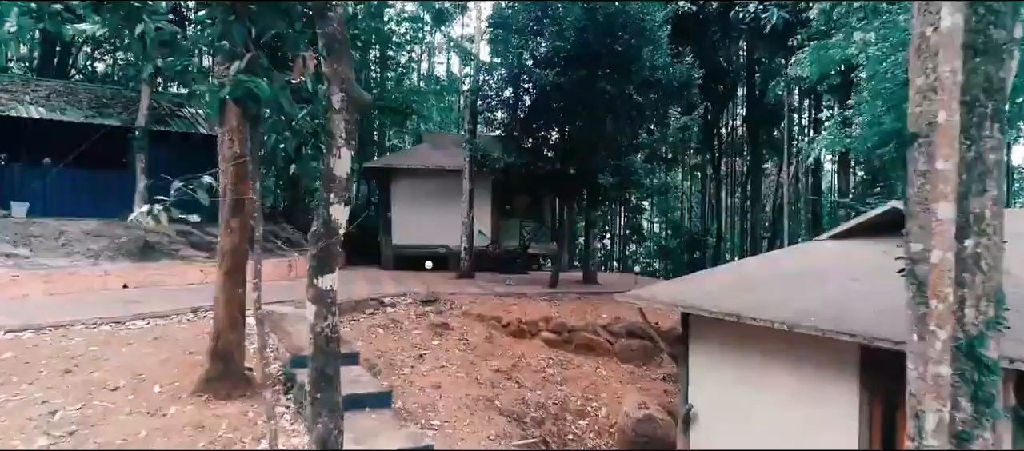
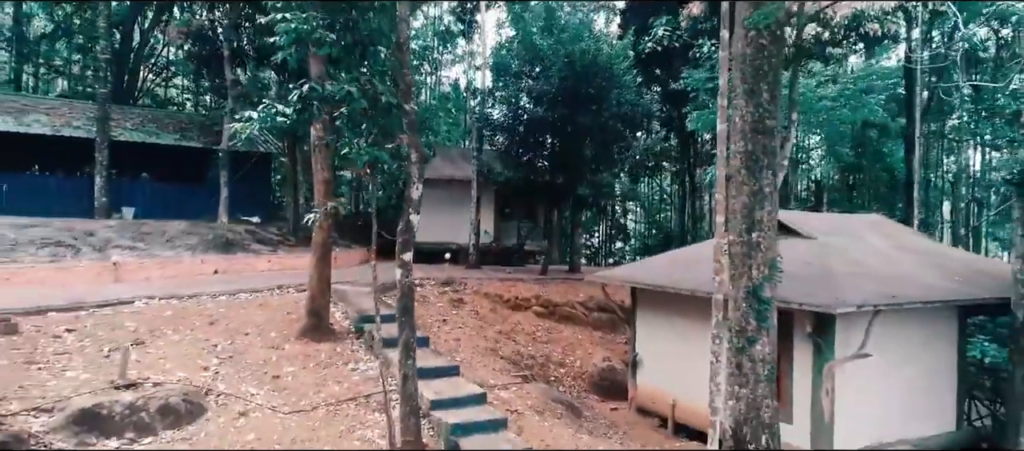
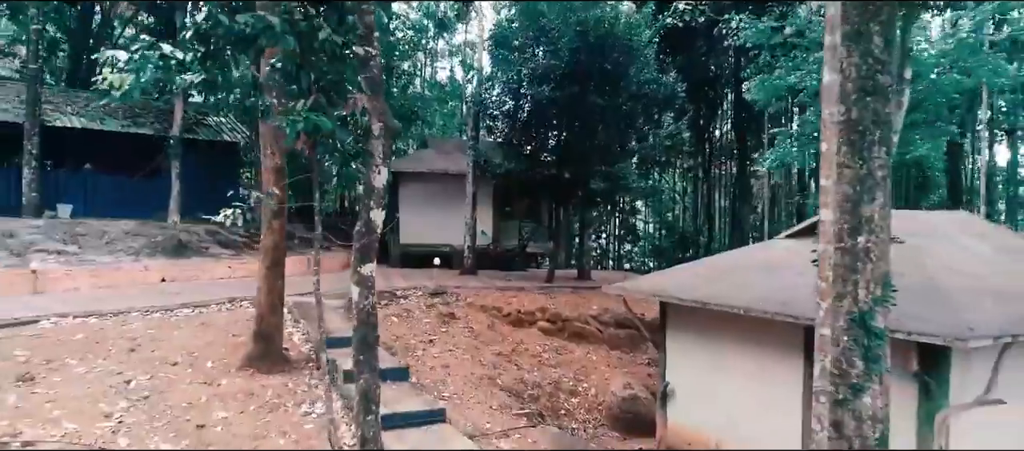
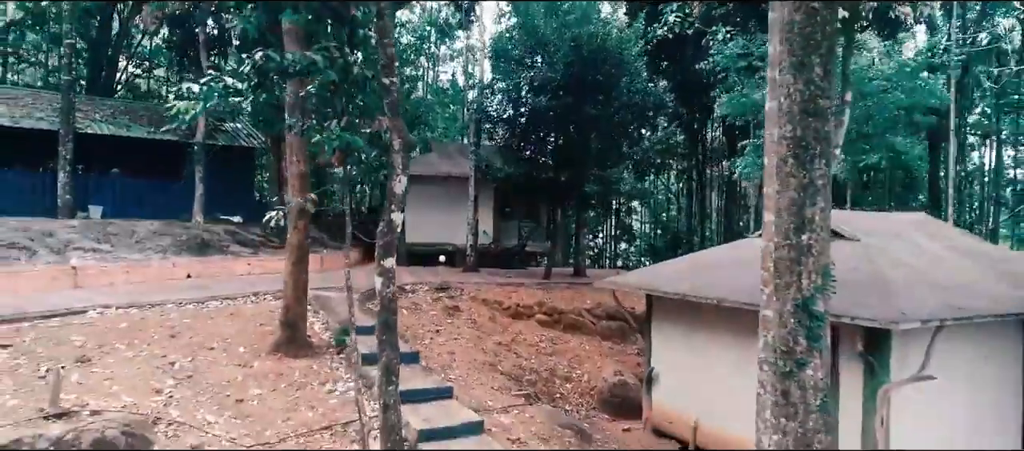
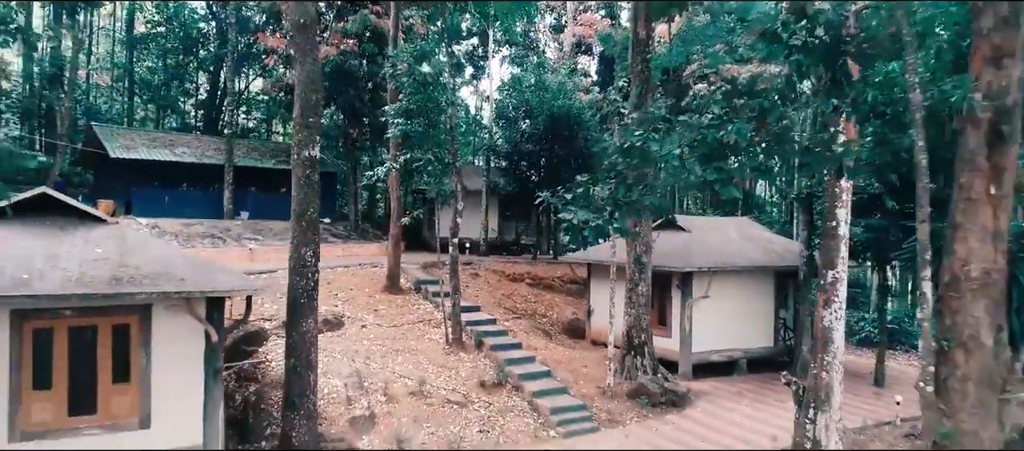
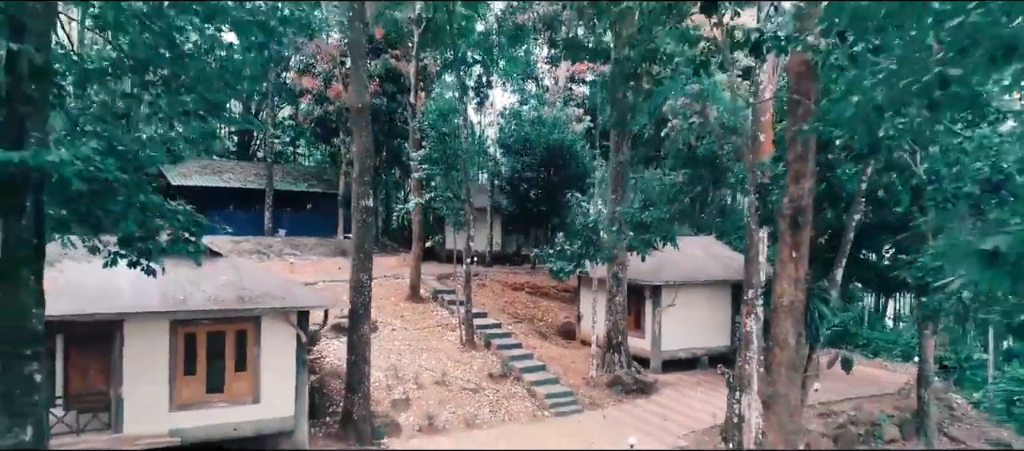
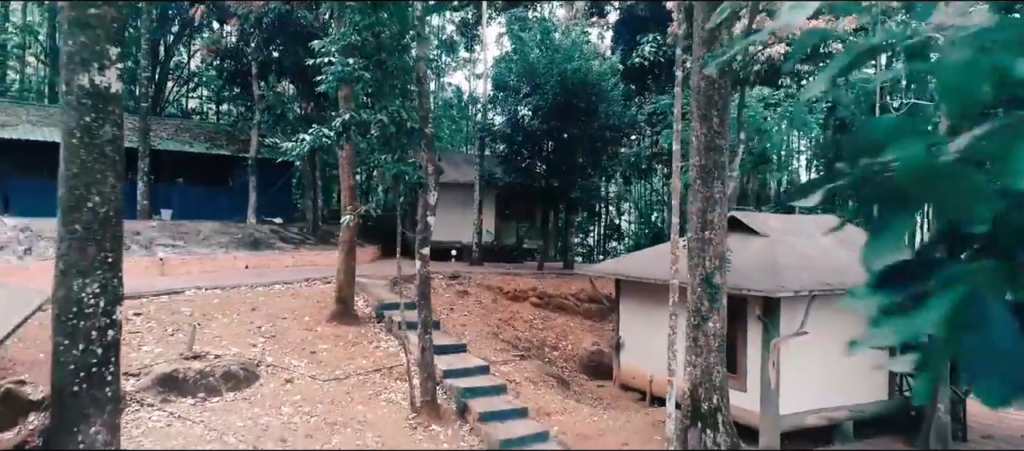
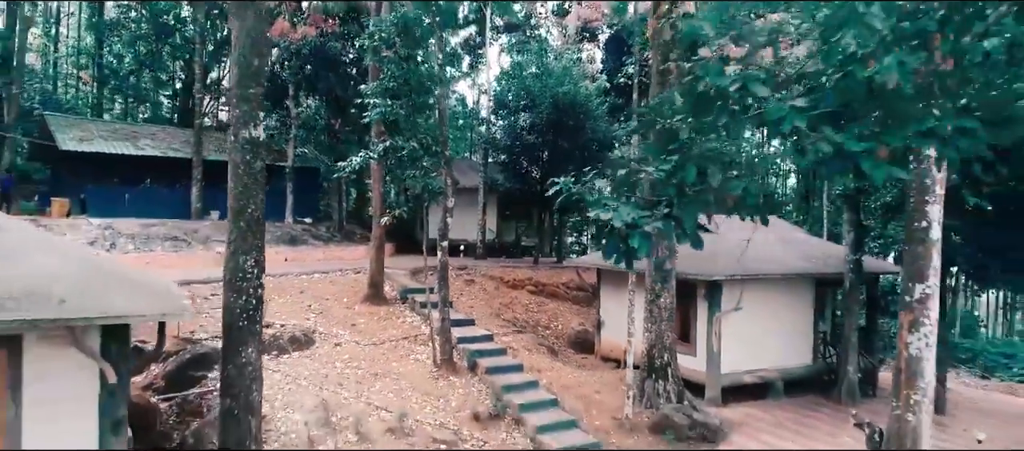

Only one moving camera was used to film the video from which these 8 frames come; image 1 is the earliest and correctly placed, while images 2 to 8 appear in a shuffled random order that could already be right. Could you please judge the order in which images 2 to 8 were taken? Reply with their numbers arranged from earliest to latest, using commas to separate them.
3, 4, 2, 7, 8, 5, 6
